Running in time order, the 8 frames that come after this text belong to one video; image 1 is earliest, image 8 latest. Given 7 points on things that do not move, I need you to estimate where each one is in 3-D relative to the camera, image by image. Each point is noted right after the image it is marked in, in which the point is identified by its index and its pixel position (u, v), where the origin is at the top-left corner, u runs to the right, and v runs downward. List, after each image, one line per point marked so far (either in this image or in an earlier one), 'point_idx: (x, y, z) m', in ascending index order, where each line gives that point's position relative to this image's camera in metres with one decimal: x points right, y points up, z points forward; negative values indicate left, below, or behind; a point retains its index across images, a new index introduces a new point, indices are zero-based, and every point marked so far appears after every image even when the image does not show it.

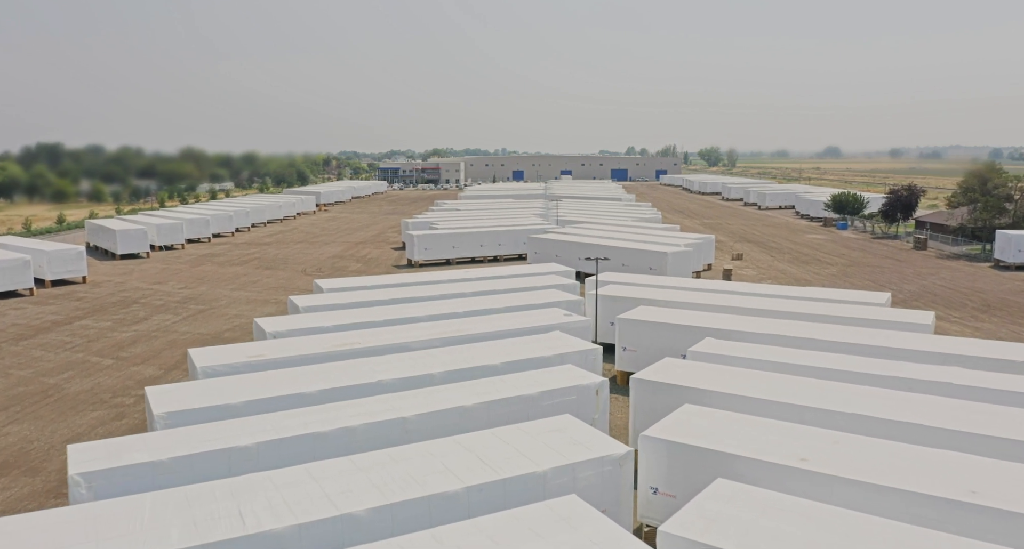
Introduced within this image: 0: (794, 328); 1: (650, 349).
0: (+5.9, -1.1, +14.3) m
1: (+3.1, -1.7, +14.9) m
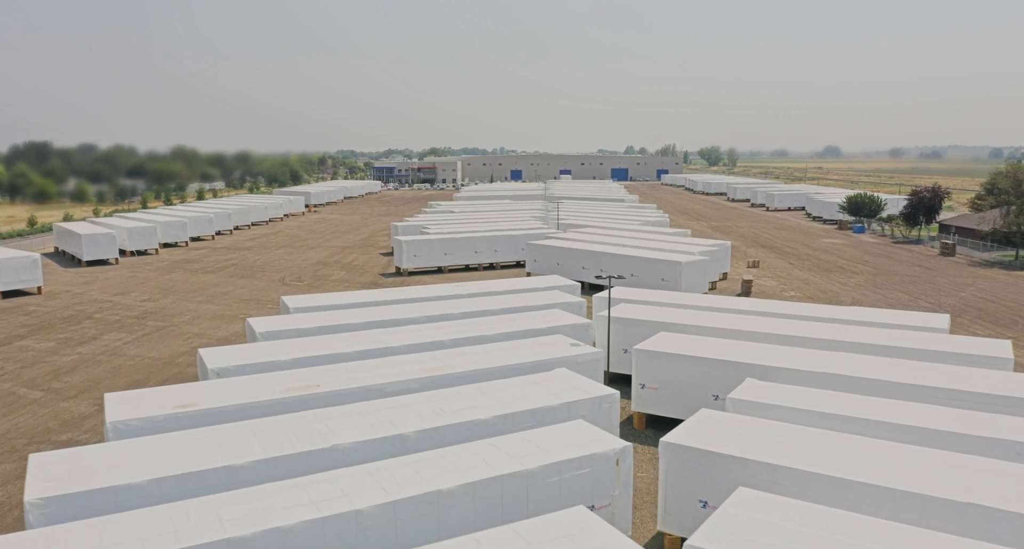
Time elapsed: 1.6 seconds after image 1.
0: (+5.8, -1.6, +11.8) m
1: (+3.0, -2.1, +12.3) m
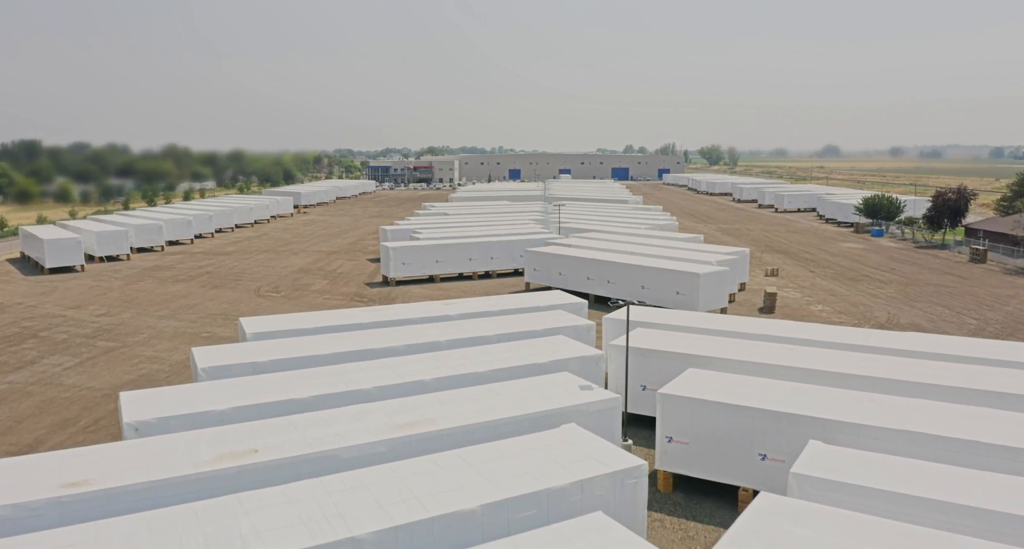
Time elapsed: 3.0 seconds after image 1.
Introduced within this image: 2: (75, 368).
0: (+5.7, -2.0, +9.4) m
1: (+2.9, -2.5, +9.9) m
2: (-10.9, -2.3, +16.8) m
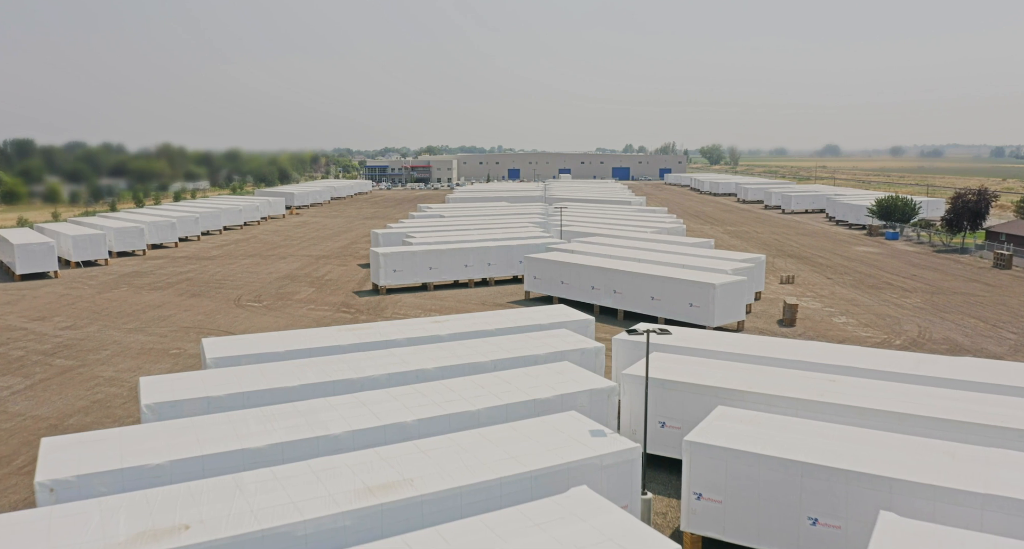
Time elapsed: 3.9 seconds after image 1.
0: (+5.7, -2.3, +7.7) m
1: (+2.9, -2.8, +8.2) m
2: (-11.0, -2.6, +15.1) m
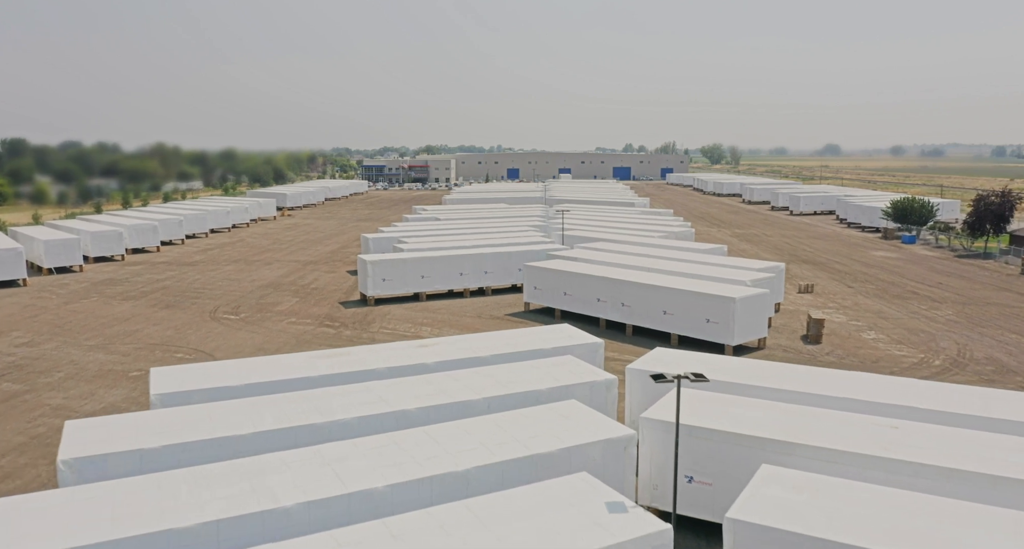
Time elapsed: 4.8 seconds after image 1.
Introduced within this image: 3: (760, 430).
0: (+5.6, -2.6, +5.9) m
1: (+2.8, -3.1, +6.4) m
2: (-11.0, -3.0, +13.3) m
3: (+3.1, -2.0, +8.3) m
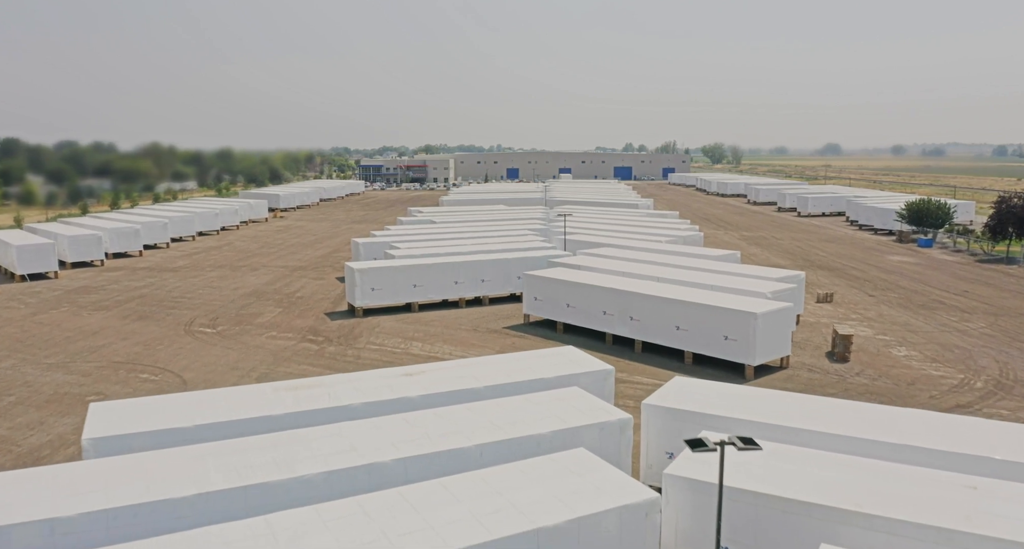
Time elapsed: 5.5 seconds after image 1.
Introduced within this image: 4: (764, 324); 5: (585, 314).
0: (+5.6, -2.9, +4.3) m
1: (+2.8, -3.4, +4.9) m
2: (-11.0, -3.3, +11.7) m
3: (+3.1, -2.3, +6.8) m
4: (+5.7, -1.1, +15.1) m
5: (+2.0, -1.1, +18.2) m
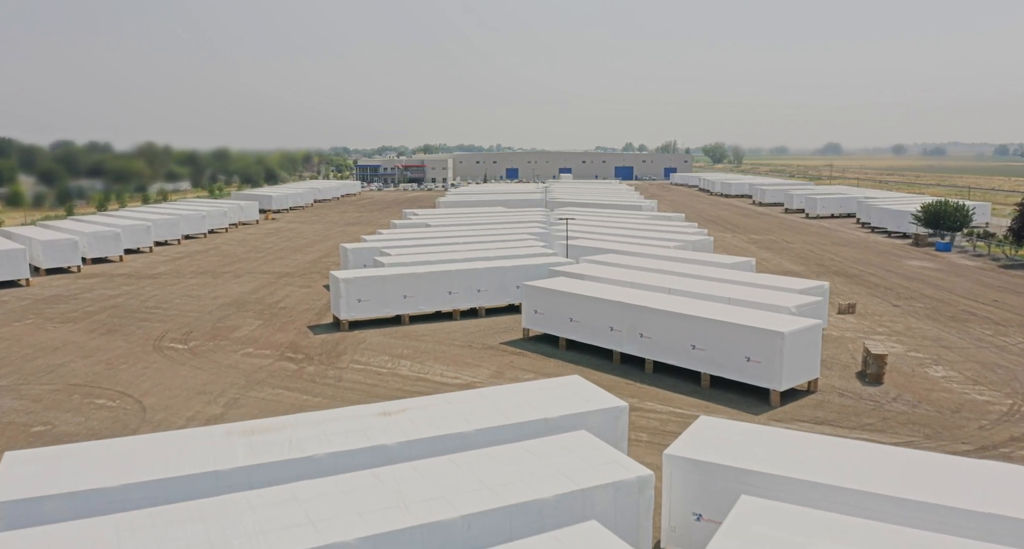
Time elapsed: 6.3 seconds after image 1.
0: (+5.6, -3.2, +2.8) m
1: (+2.8, -3.7, +3.3) m
2: (-11.1, -3.6, +10.1) m
3: (+3.1, -2.6, +5.2) m
4: (+5.6, -1.4, +13.5) m
5: (+2.0, -1.4, +16.6) m
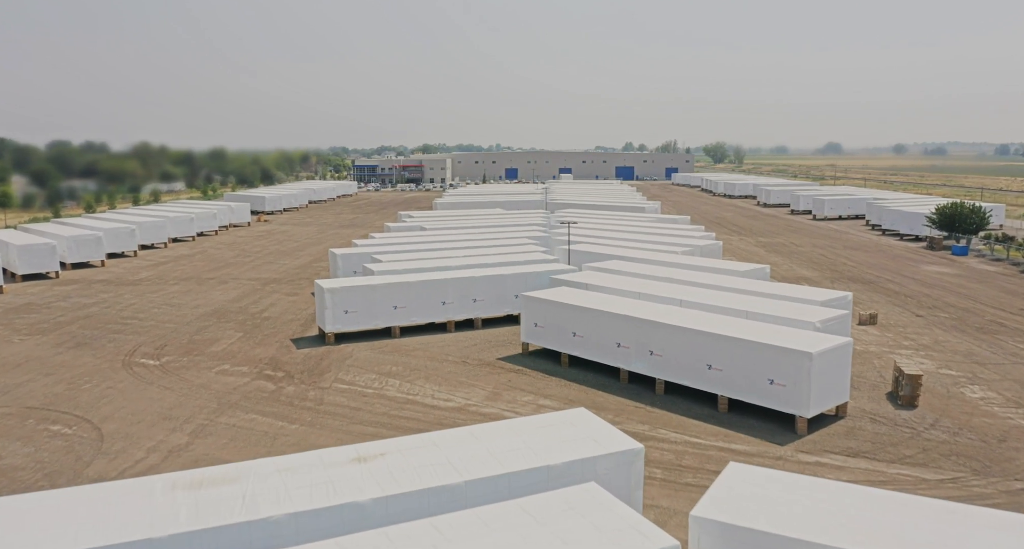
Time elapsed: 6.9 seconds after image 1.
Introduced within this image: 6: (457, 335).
0: (+5.5, -3.4, +1.4) m
1: (+2.7, -3.9, +1.9) m
2: (-11.1, -3.8, +8.8) m
3: (+3.0, -2.8, +3.8) m
4: (+5.6, -1.6, +12.1) m
5: (+1.9, -1.6, +15.3) m
6: (-1.6, -1.7, +18.8) m
